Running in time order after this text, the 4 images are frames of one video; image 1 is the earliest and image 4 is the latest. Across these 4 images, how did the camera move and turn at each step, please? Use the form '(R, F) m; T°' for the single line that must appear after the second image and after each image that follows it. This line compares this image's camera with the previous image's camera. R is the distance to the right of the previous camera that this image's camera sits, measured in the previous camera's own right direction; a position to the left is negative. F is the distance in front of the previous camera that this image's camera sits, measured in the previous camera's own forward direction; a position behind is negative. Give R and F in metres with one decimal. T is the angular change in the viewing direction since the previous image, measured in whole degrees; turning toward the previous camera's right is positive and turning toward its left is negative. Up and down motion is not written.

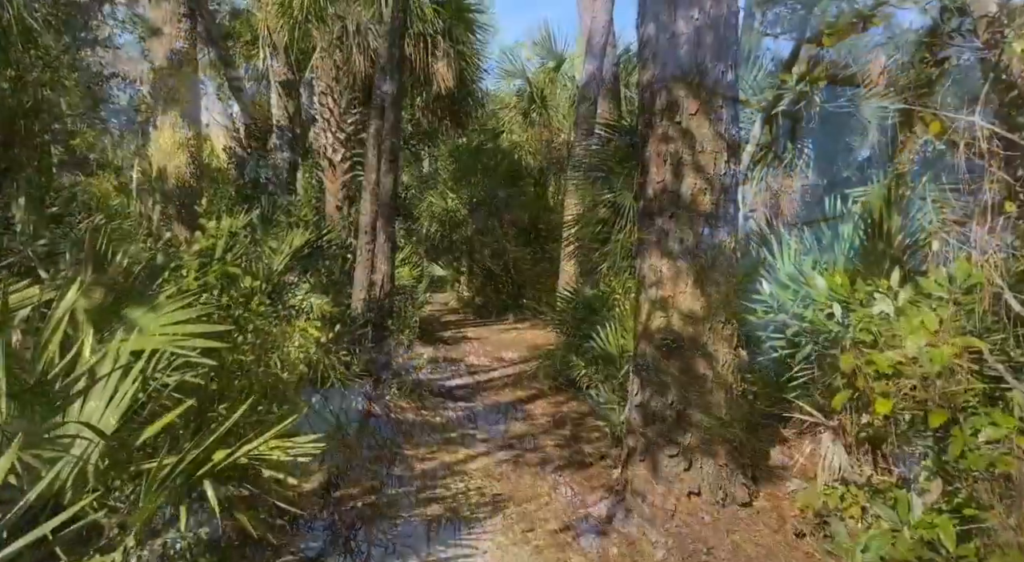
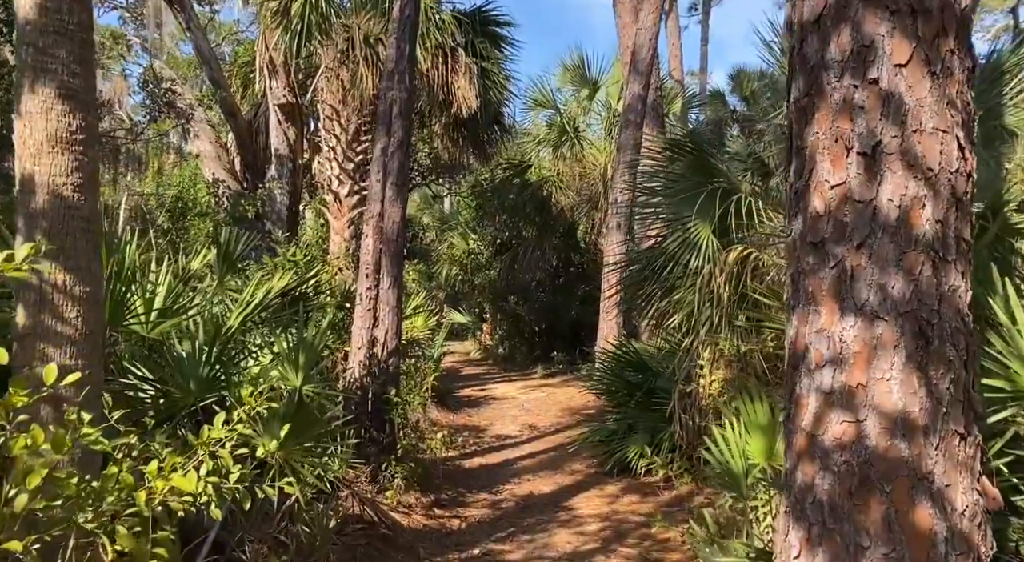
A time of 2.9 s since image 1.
(-0.1, +1.9) m; -1°
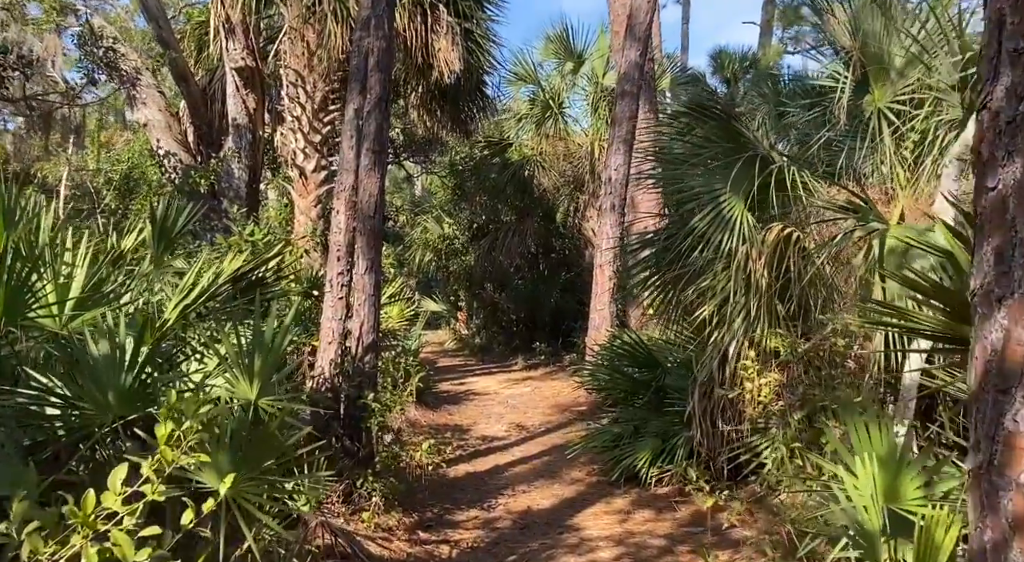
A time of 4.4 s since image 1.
(-0.2, +1.0) m; +2°
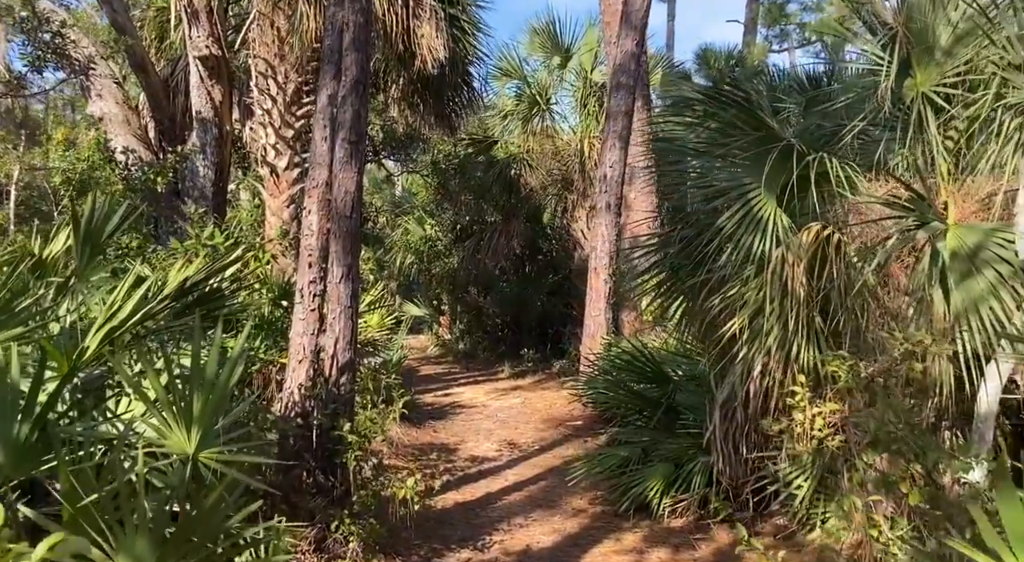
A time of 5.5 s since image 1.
(-0.1, +0.7) m; +1°
